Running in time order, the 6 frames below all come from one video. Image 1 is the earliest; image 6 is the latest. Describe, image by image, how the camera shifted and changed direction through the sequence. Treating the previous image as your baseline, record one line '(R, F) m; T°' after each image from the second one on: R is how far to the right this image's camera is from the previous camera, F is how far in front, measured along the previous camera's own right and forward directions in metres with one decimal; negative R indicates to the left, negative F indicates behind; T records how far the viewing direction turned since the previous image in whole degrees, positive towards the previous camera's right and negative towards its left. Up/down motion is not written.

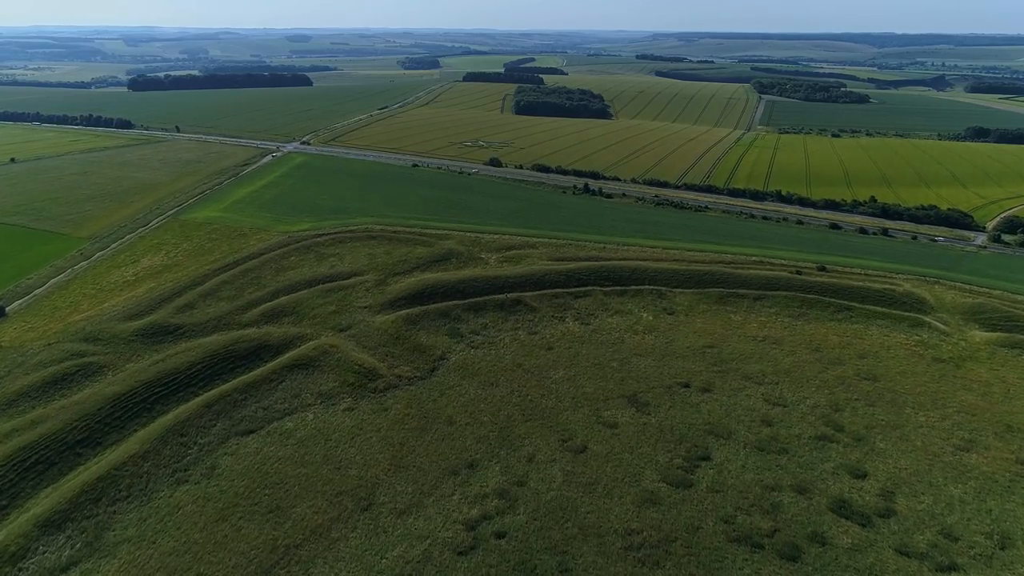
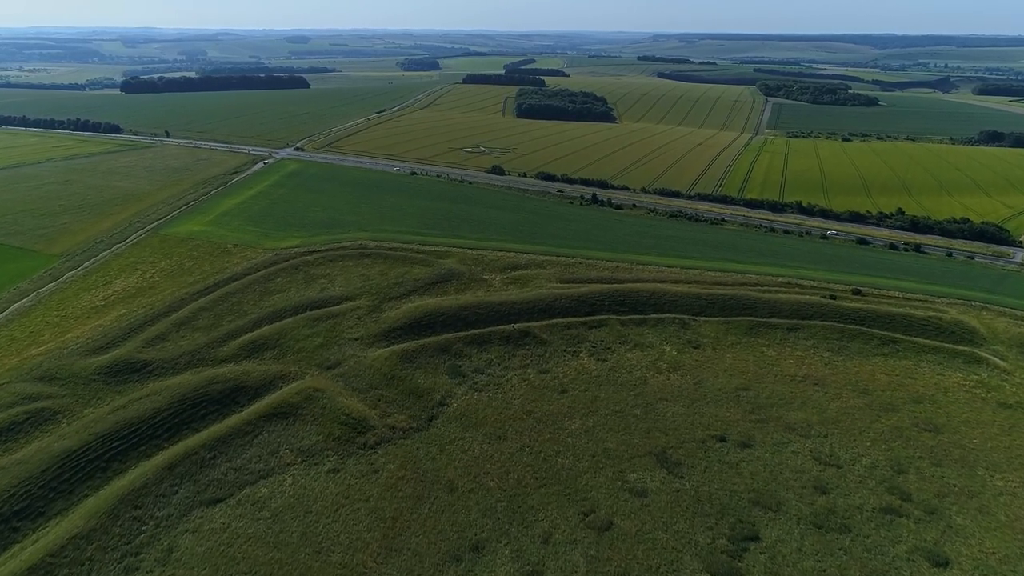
(-0.3, +3.4) m; 0°
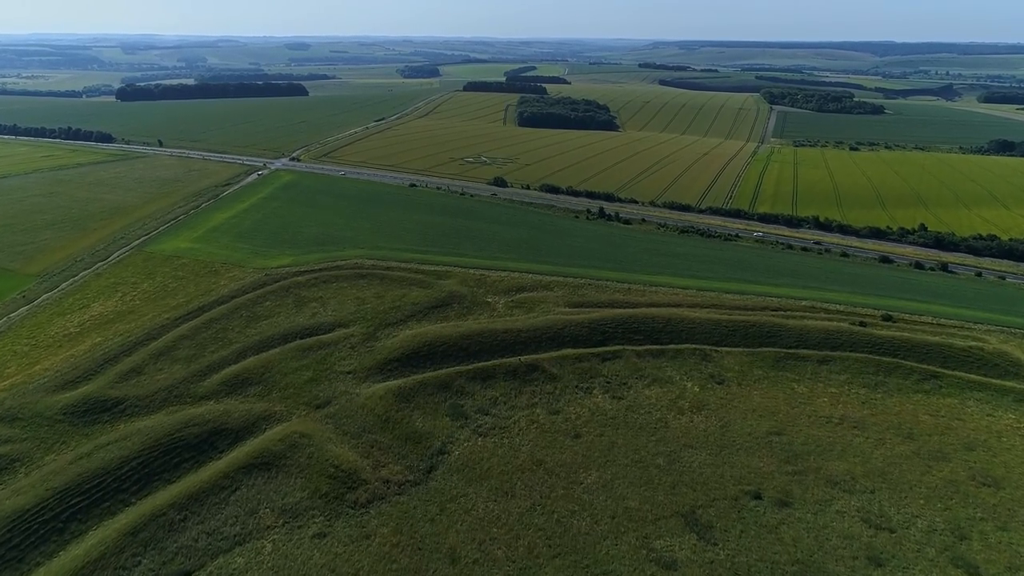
(-0.3, +2.5) m; 0°
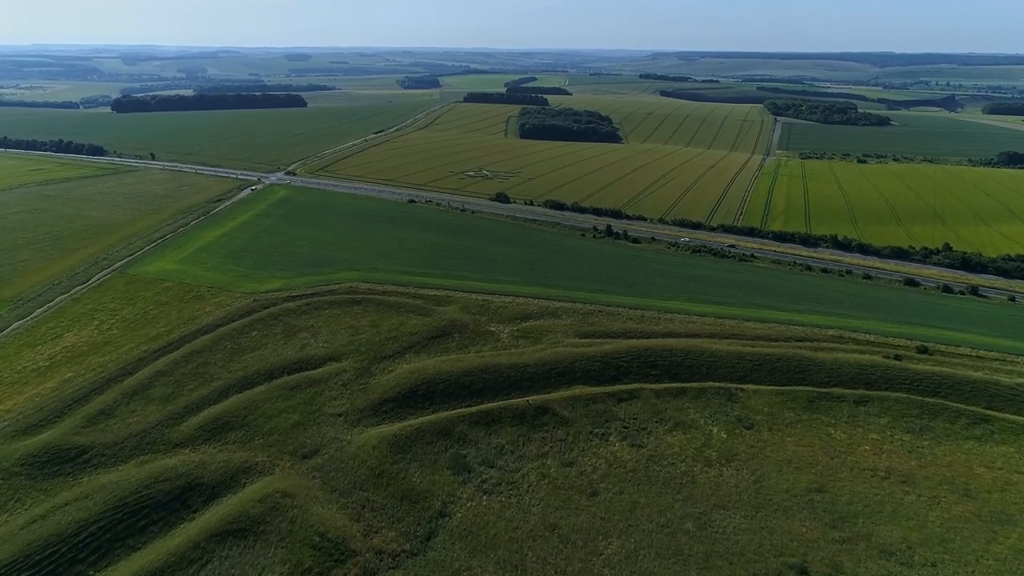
(-0.3, +2.5) m; 0°
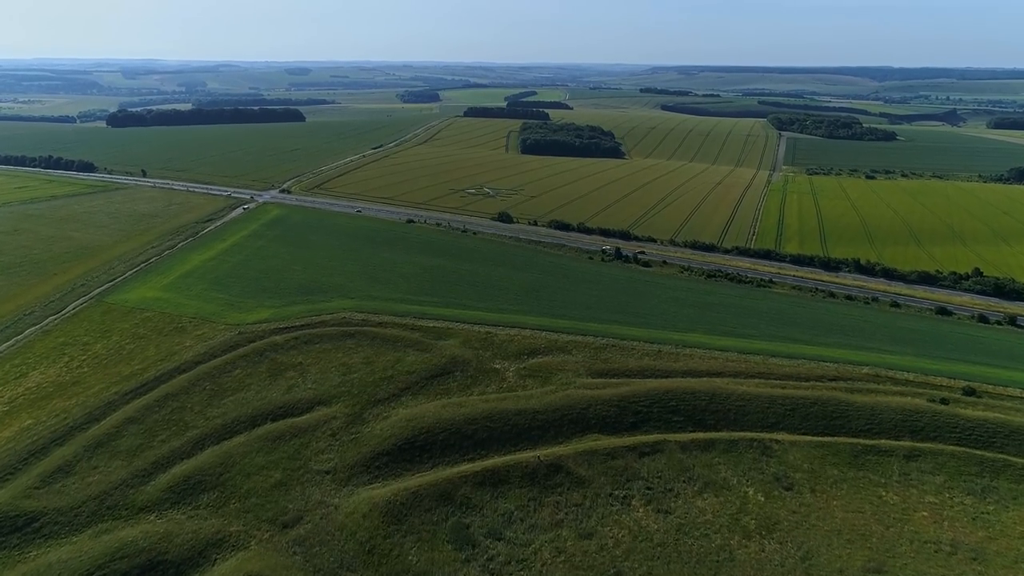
(-0.3, +2.8) m; 0°
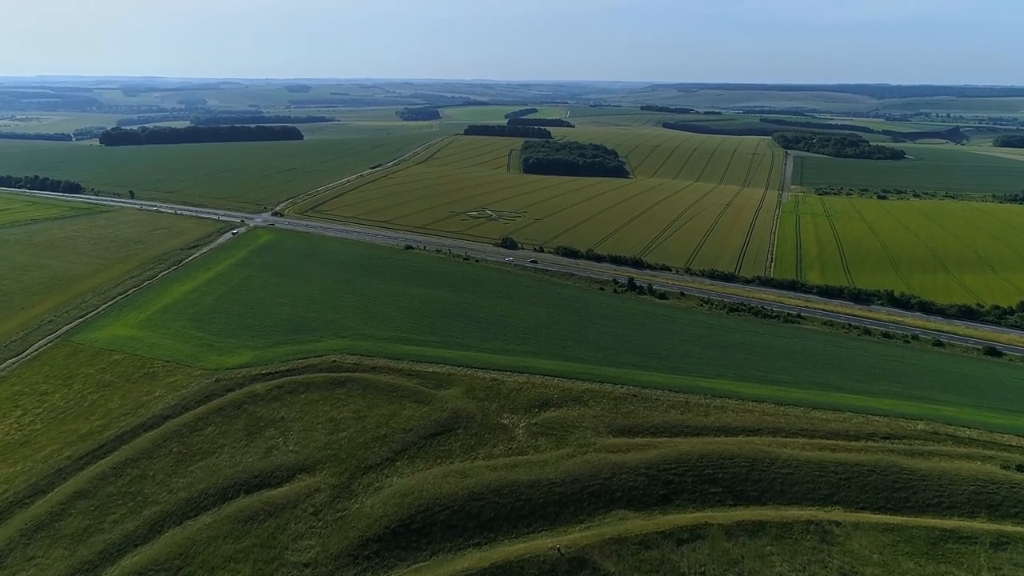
(-0.4, +3.5) m; 0°
